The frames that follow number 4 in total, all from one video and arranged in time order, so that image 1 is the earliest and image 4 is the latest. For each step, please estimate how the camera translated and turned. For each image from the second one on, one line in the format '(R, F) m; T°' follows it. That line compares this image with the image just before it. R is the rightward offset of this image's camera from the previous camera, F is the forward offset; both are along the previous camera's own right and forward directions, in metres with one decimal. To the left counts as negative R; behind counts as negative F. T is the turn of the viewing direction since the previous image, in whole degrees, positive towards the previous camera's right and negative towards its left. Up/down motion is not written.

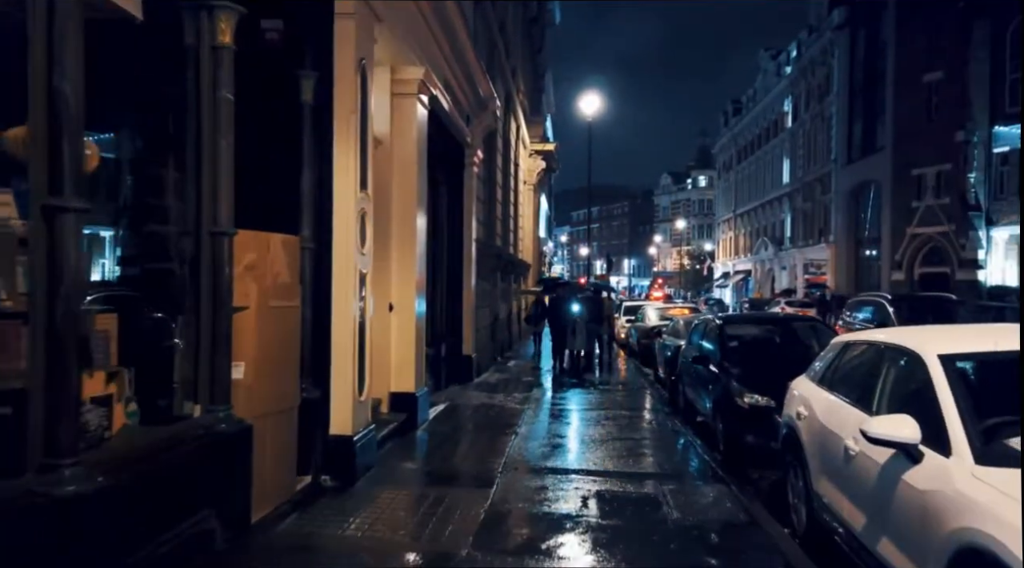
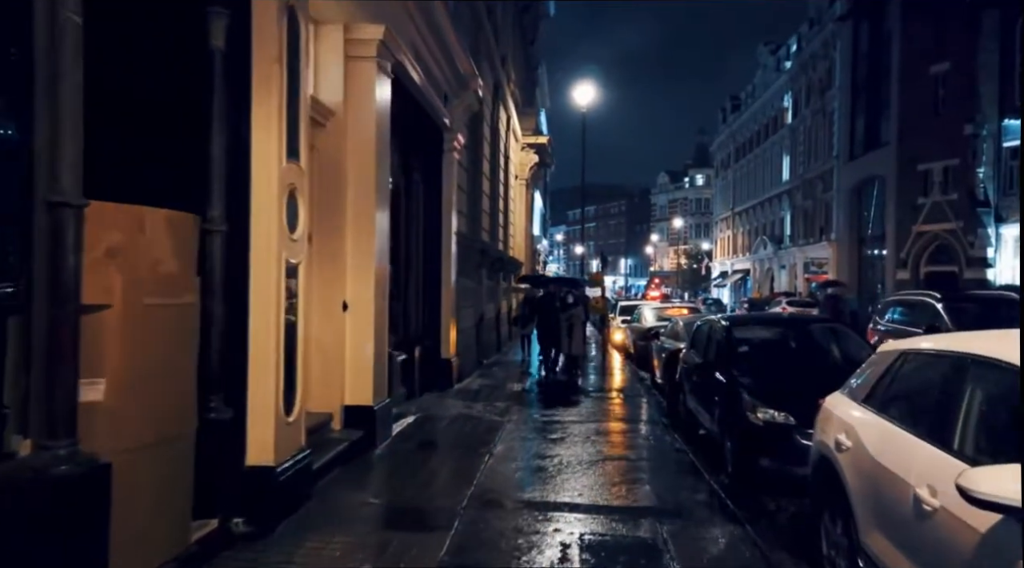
(+0.2, +1.5) m; 0°
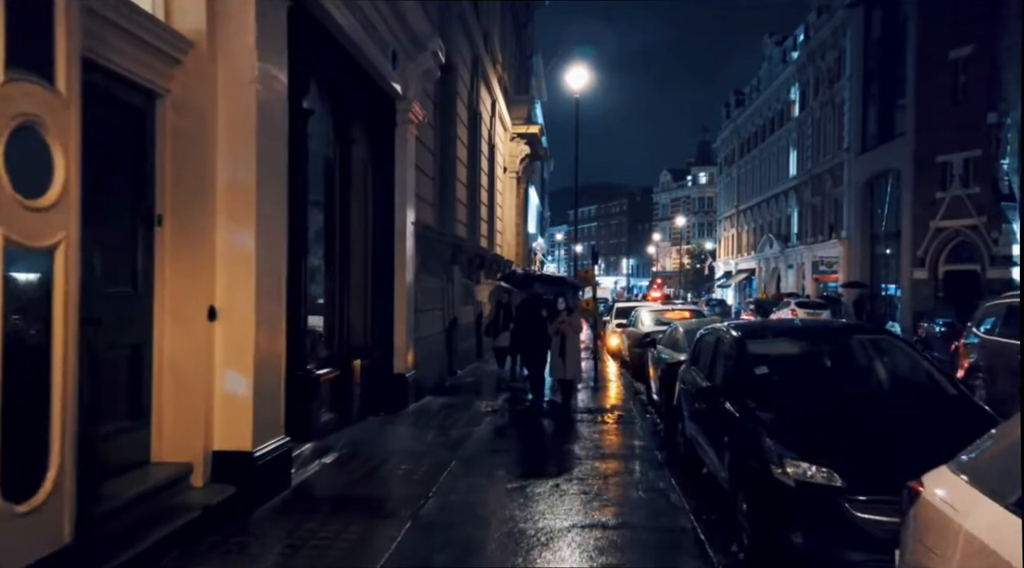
(+0.5, +2.5) m; 0°
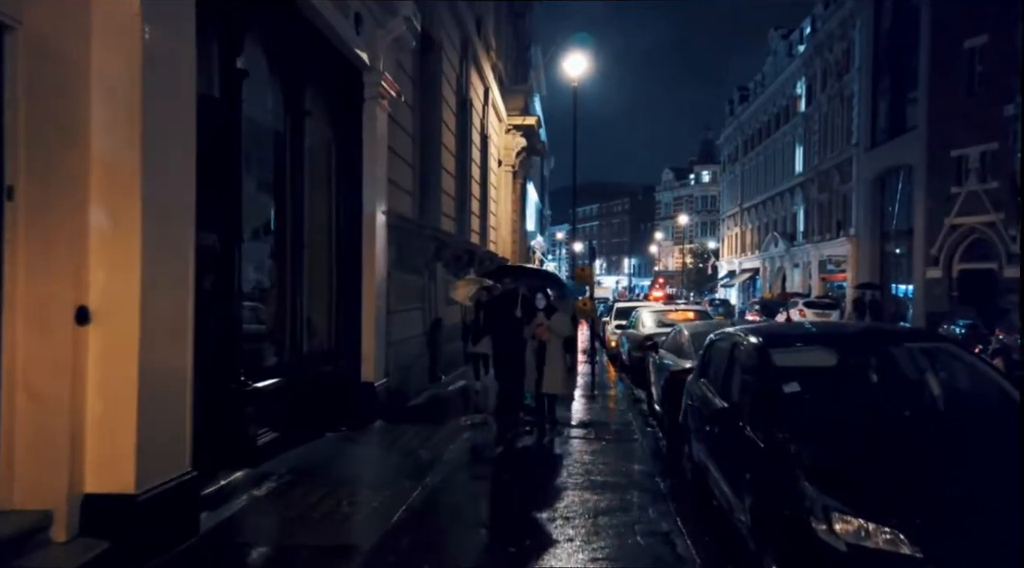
(+0.2, +1.5) m; 0°
